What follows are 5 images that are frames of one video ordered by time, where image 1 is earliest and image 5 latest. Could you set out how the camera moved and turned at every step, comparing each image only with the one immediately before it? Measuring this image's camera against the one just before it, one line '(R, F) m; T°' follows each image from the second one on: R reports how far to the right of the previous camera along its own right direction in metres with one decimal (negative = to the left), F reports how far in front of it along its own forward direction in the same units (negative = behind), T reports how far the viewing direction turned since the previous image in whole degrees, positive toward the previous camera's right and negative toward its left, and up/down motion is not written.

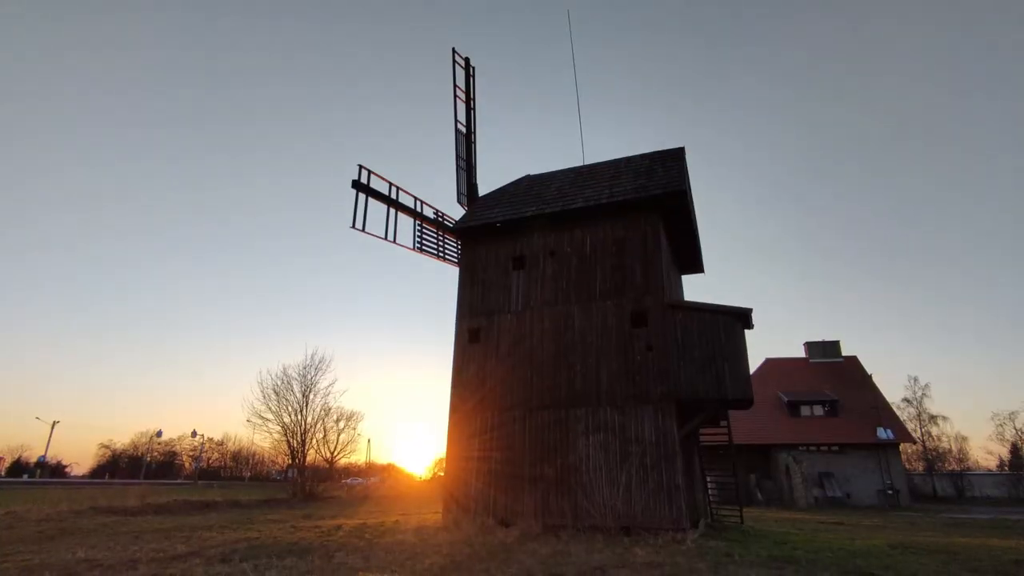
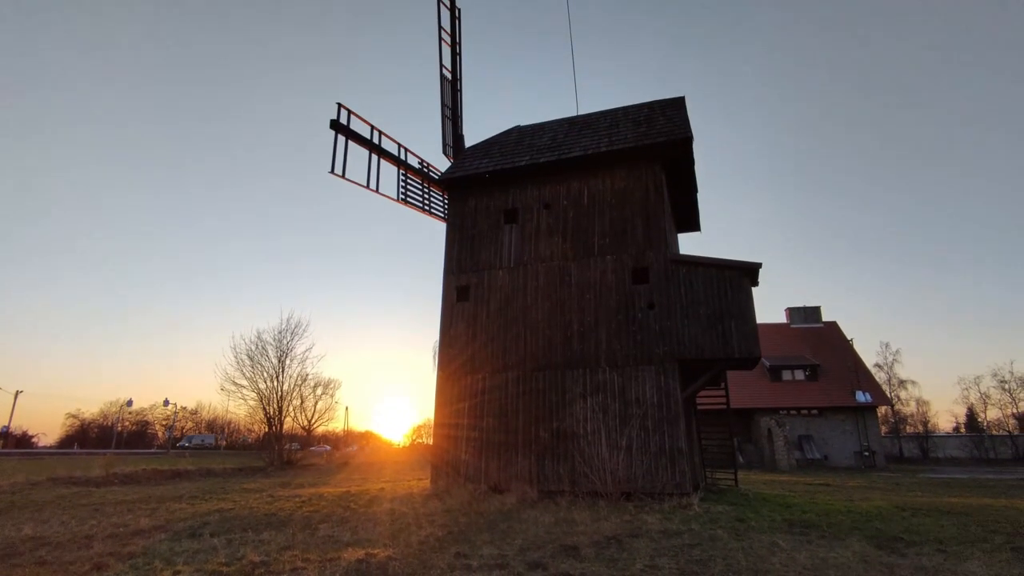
(-0.4, +1.1) m; +2°
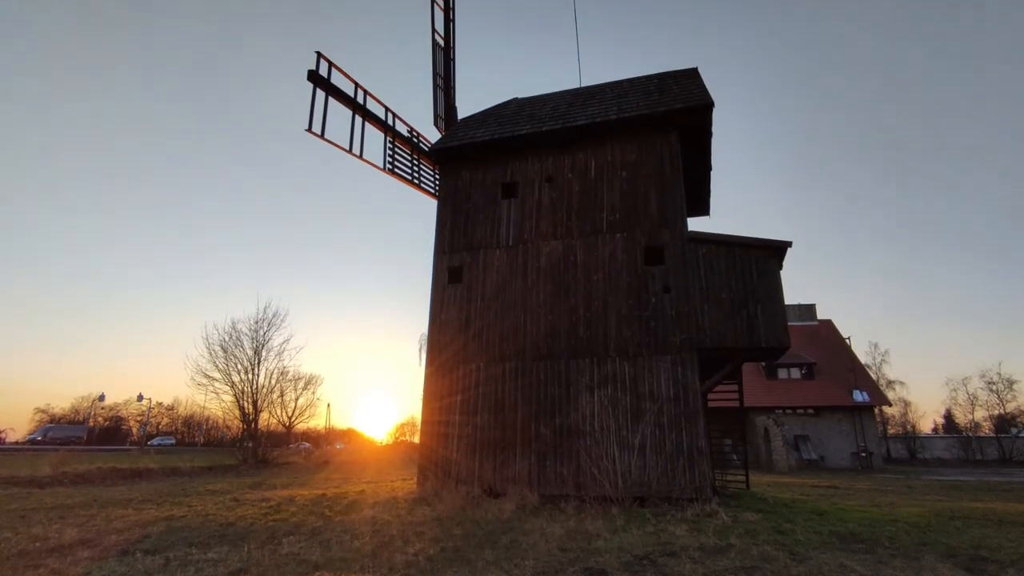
(-0.3, +1.5) m; +2°
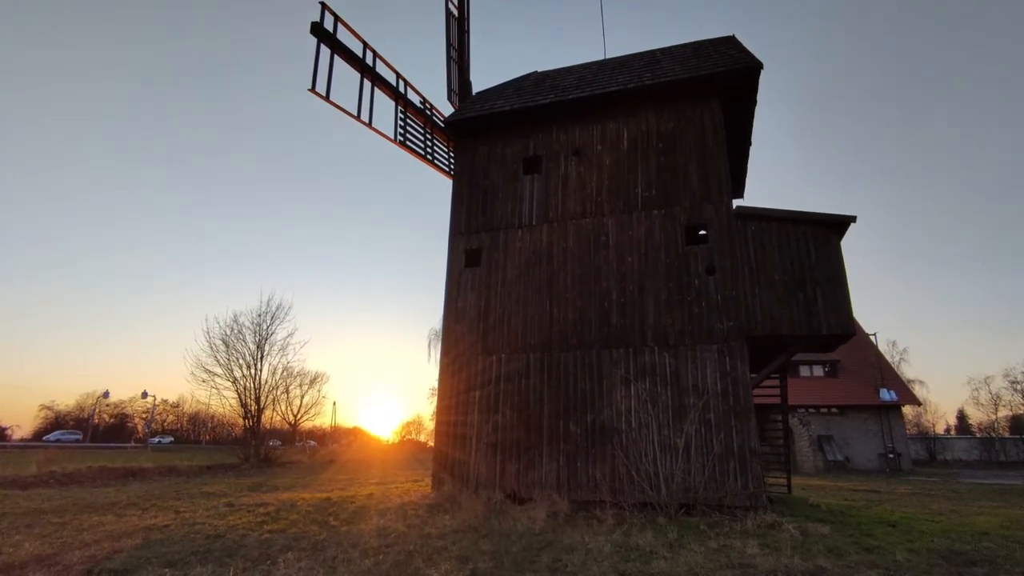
(-0.5, +1.3) m; -1°
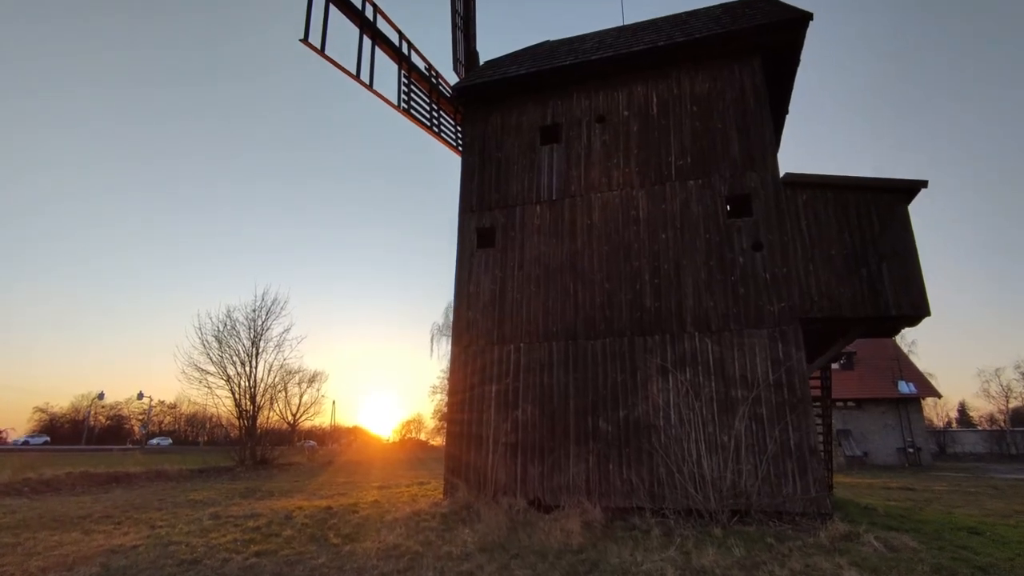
(-0.4, +1.3) m; 0°
